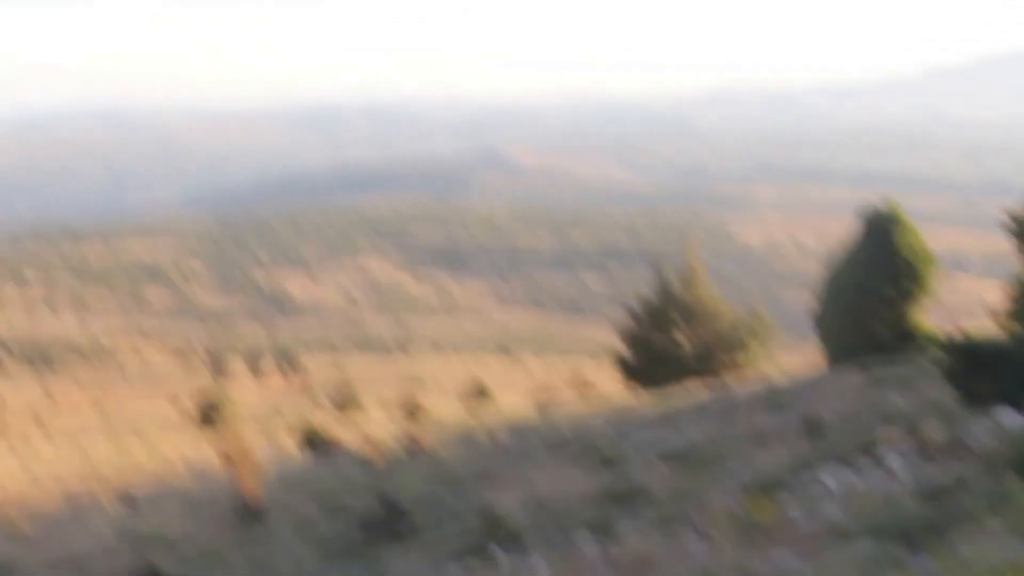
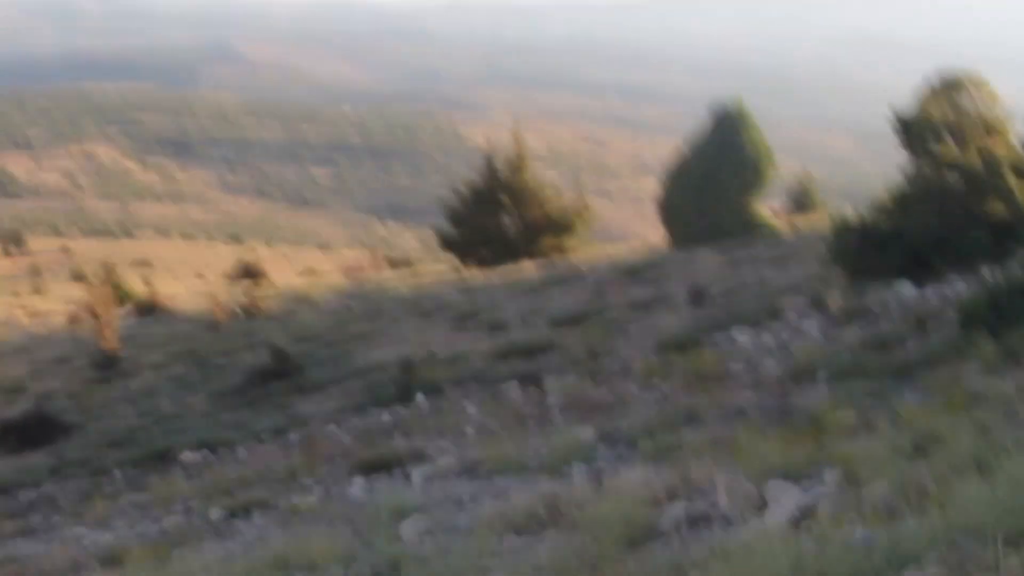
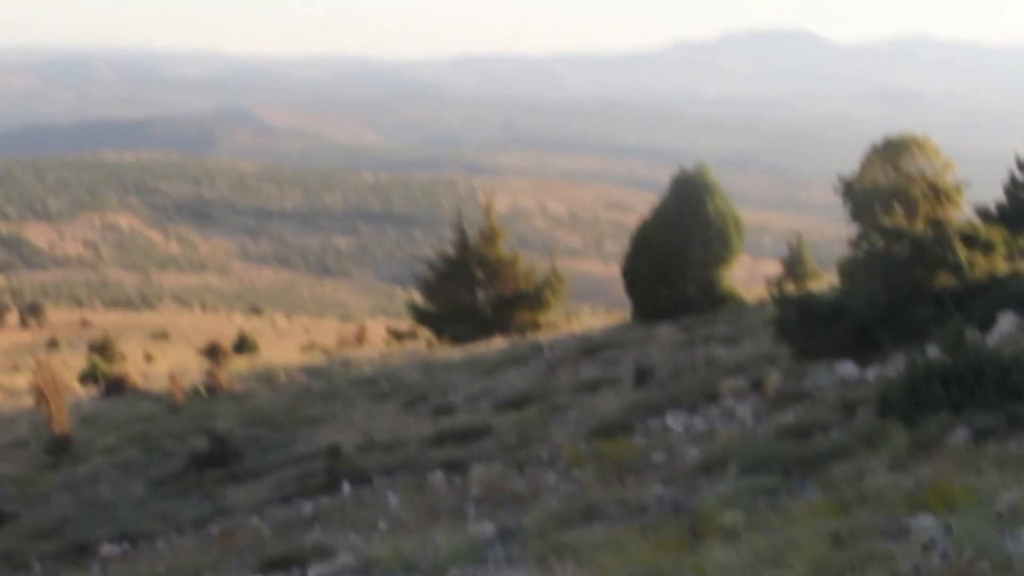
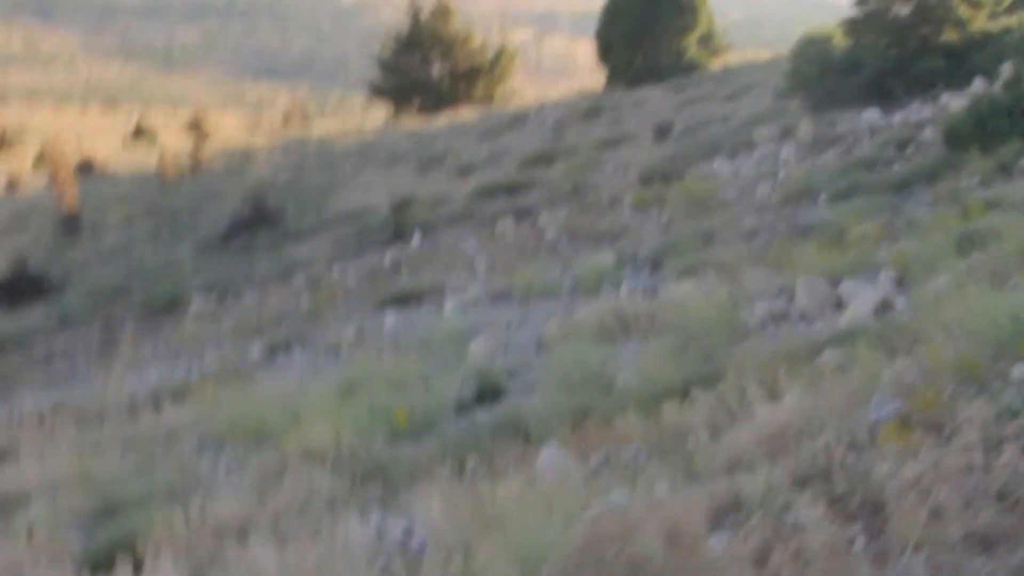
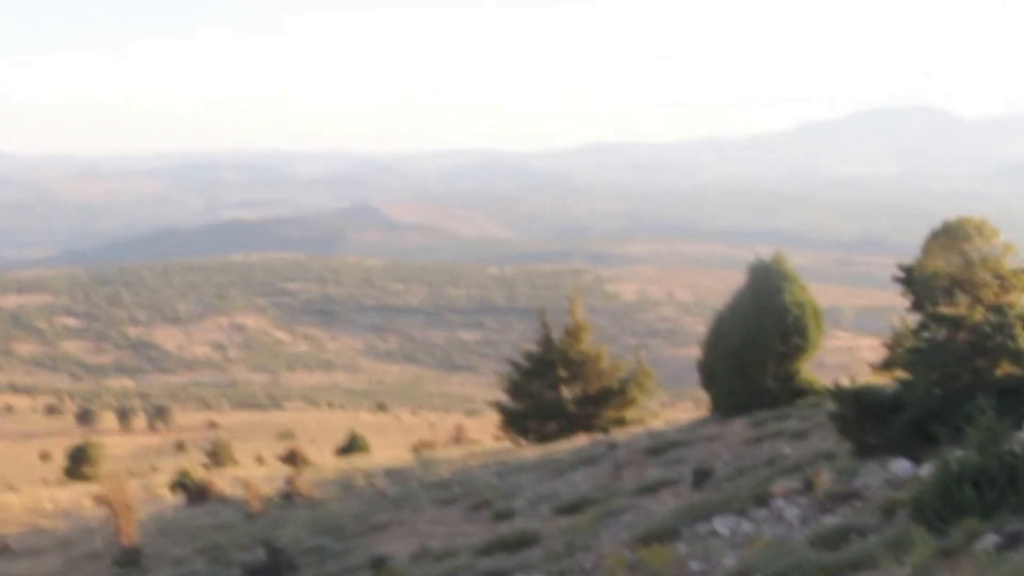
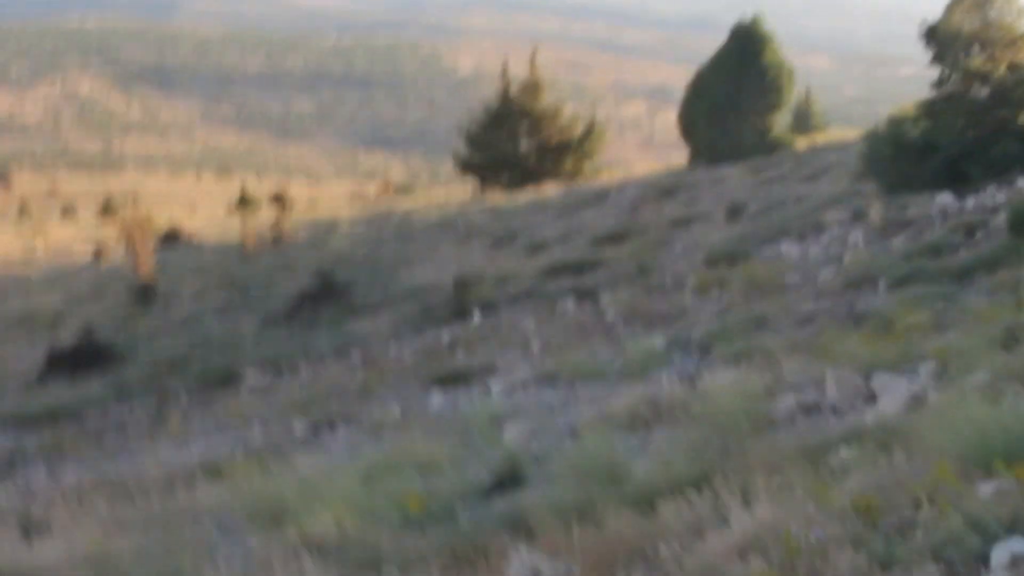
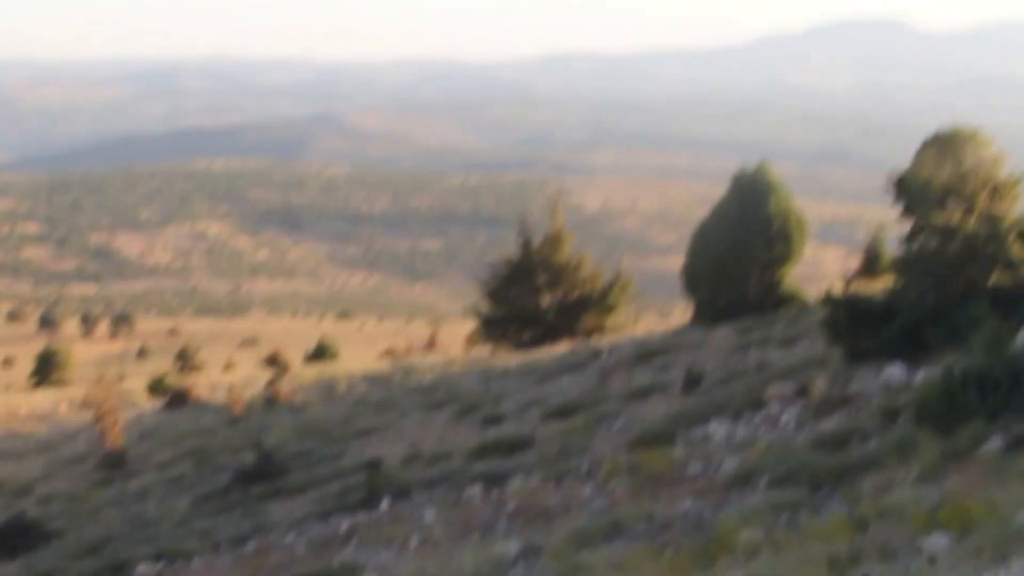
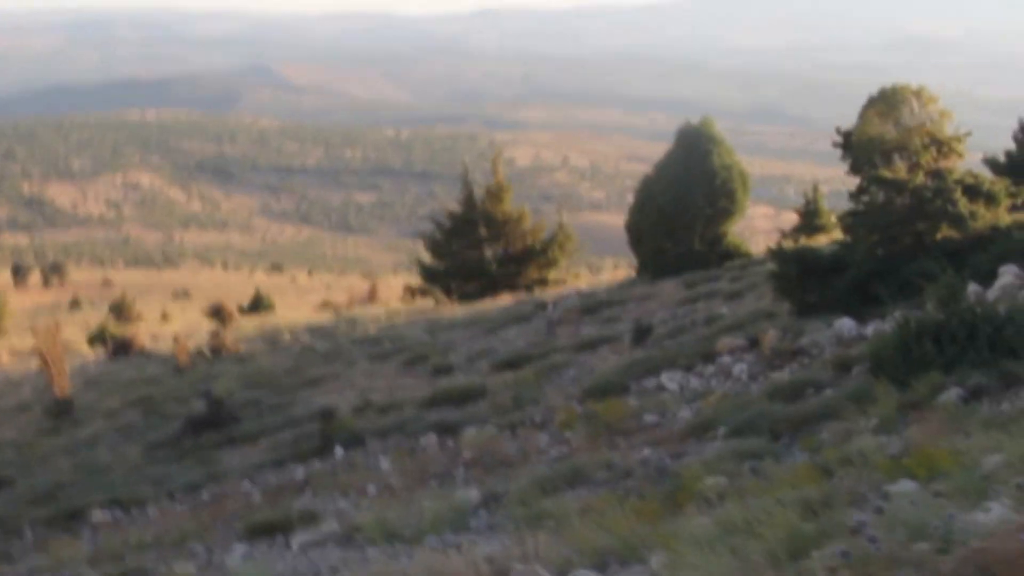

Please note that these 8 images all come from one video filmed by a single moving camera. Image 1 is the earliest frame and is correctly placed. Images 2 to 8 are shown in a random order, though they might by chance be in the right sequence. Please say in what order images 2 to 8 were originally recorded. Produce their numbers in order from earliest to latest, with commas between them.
5, 7, 8, 3, 2, 6, 4
